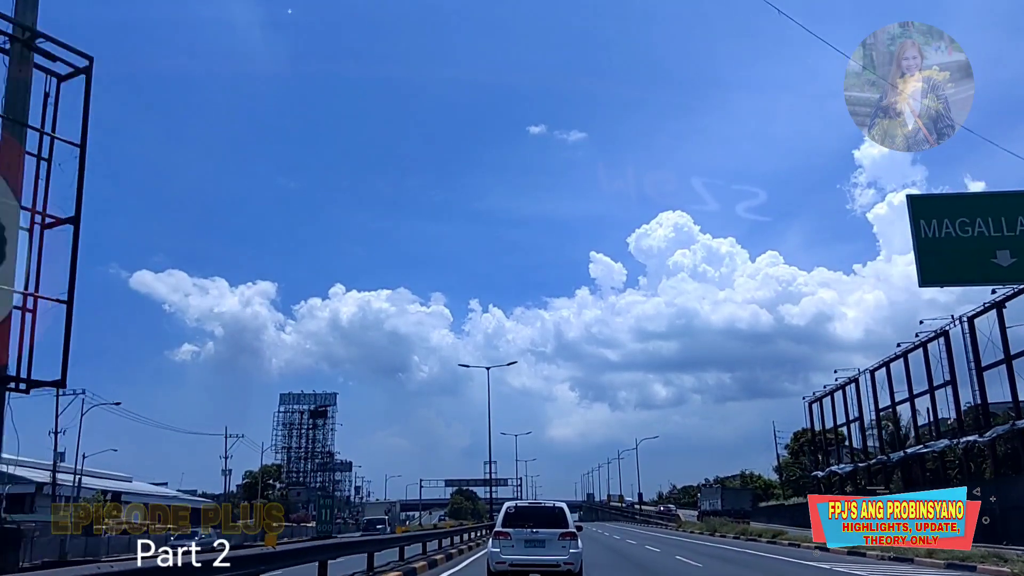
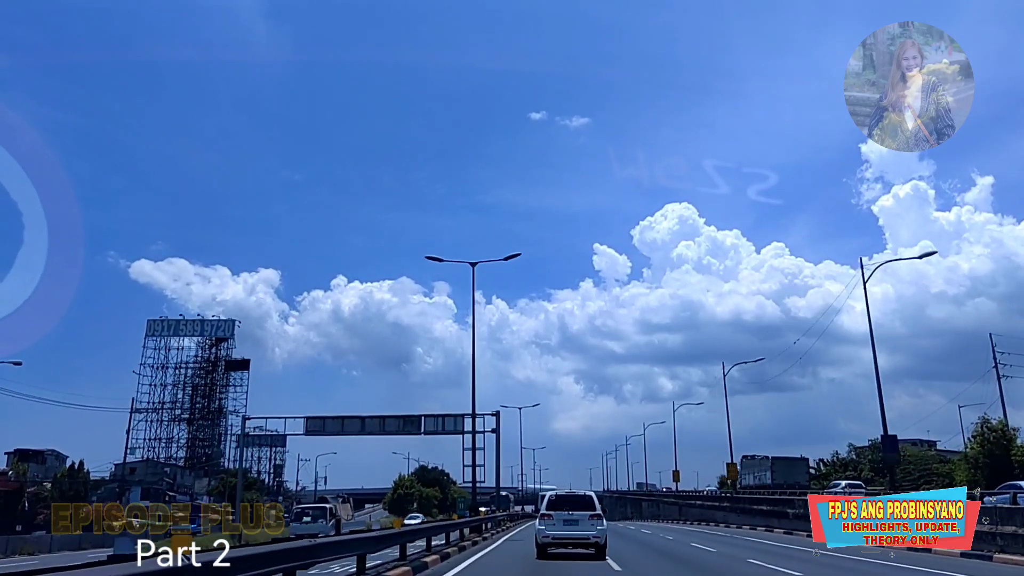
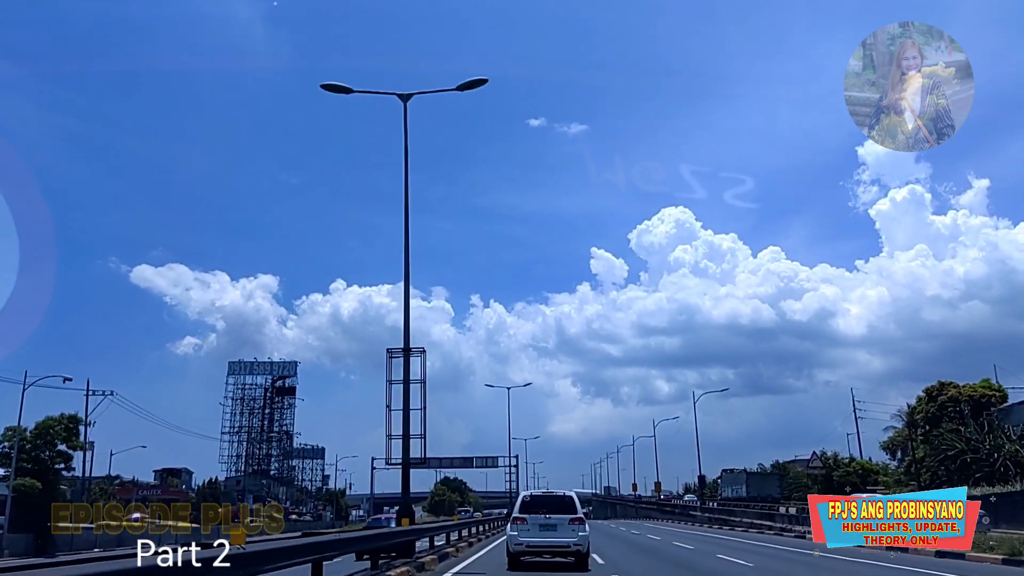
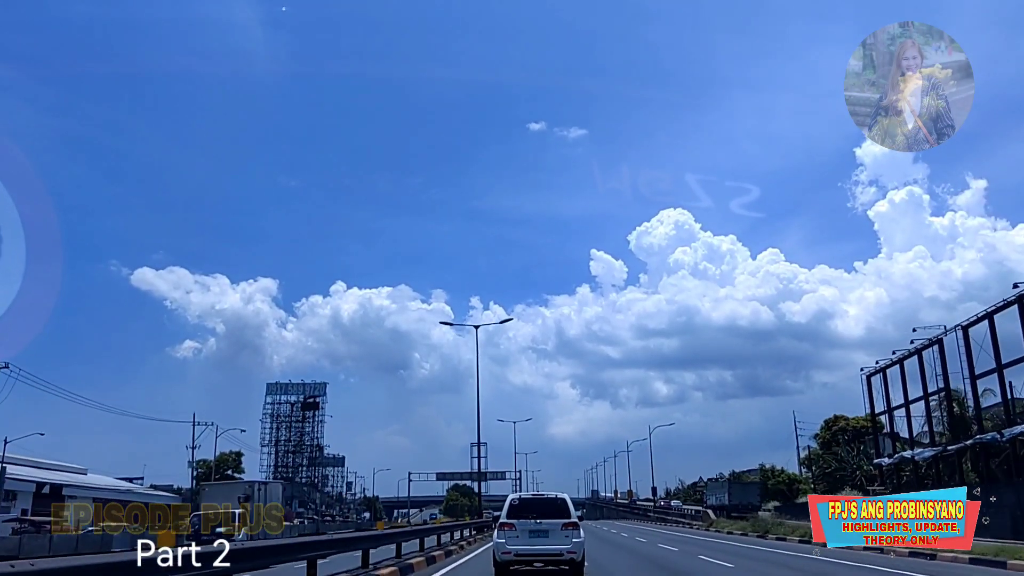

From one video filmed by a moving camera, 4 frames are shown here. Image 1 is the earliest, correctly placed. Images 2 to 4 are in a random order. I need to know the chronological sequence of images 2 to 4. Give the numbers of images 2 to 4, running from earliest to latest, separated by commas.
4, 3, 2
